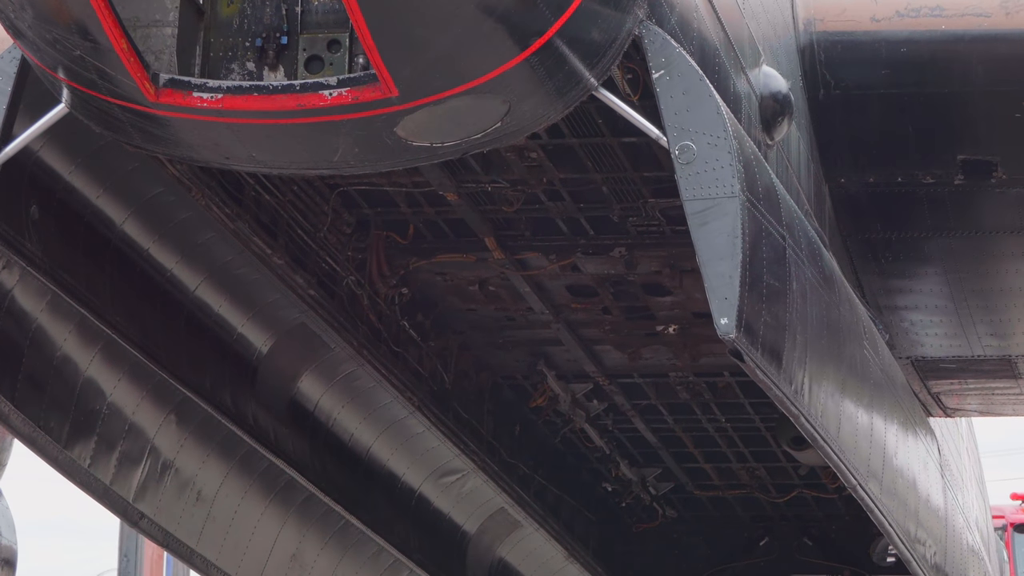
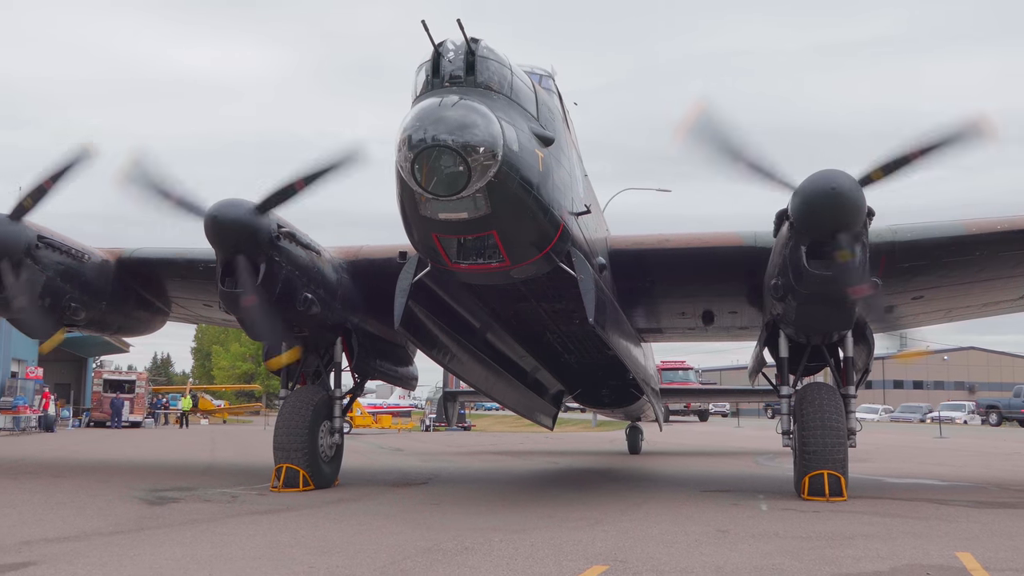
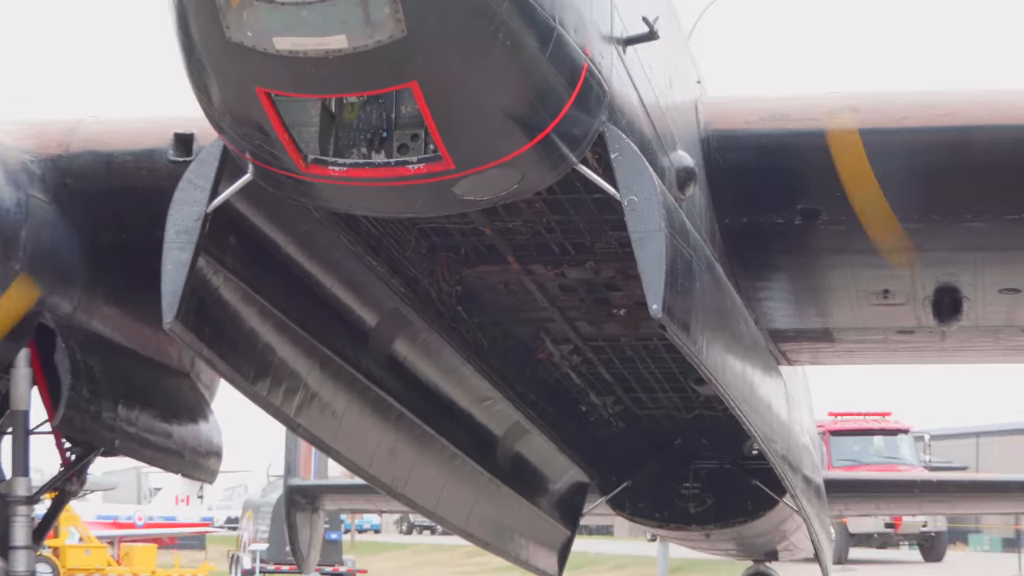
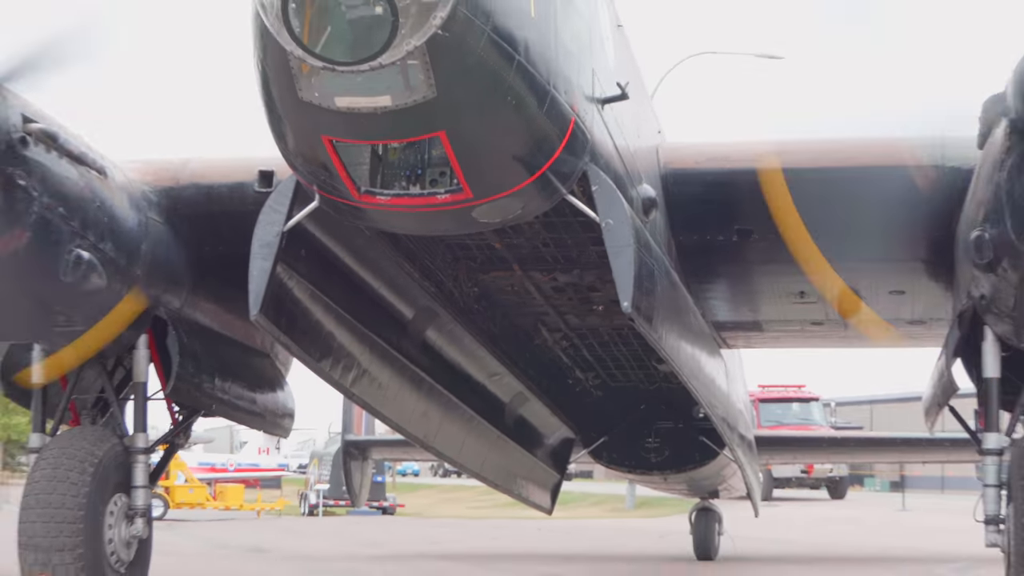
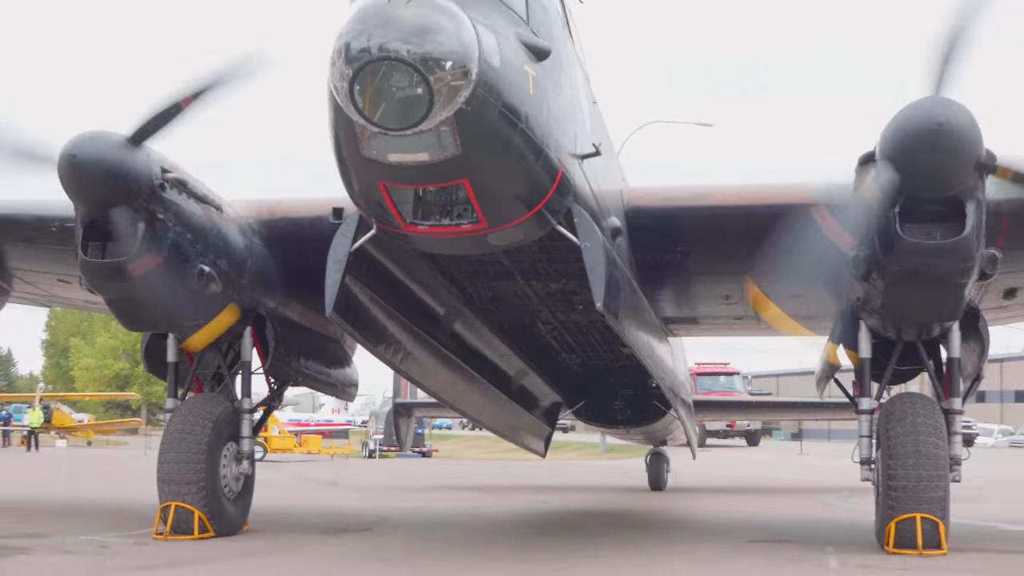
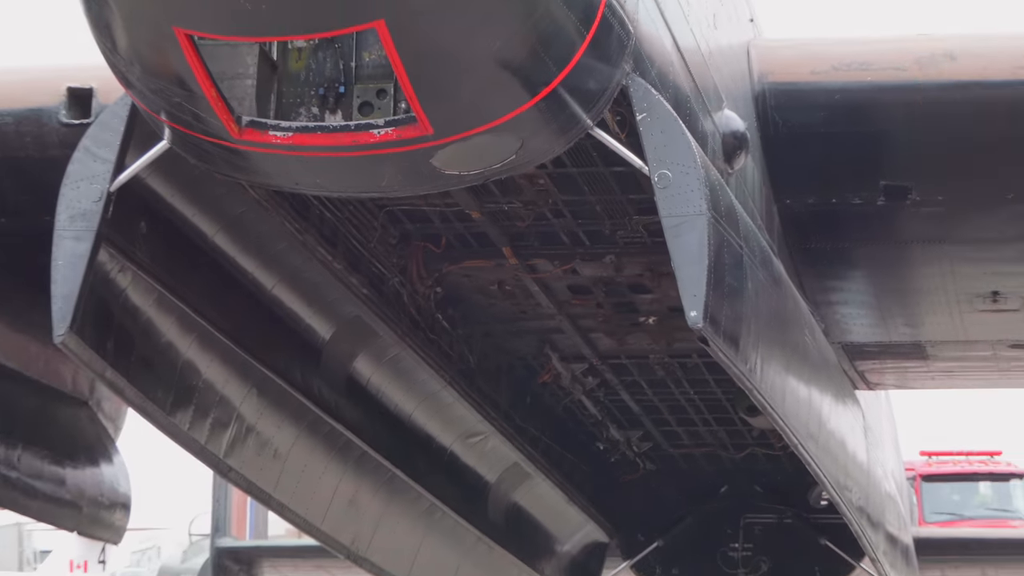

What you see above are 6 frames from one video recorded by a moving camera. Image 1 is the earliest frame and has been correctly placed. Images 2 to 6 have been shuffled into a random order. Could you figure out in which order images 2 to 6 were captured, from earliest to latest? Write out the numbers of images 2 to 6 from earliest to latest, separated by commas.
6, 3, 4, 5, 2
